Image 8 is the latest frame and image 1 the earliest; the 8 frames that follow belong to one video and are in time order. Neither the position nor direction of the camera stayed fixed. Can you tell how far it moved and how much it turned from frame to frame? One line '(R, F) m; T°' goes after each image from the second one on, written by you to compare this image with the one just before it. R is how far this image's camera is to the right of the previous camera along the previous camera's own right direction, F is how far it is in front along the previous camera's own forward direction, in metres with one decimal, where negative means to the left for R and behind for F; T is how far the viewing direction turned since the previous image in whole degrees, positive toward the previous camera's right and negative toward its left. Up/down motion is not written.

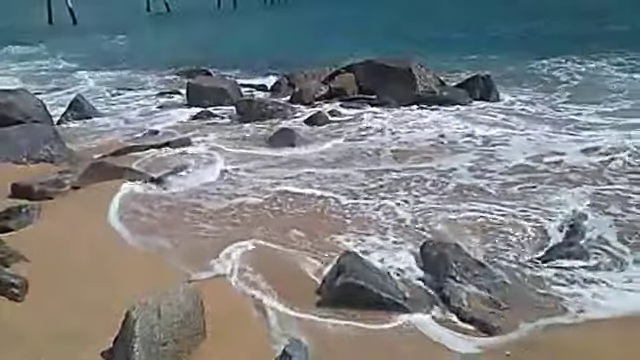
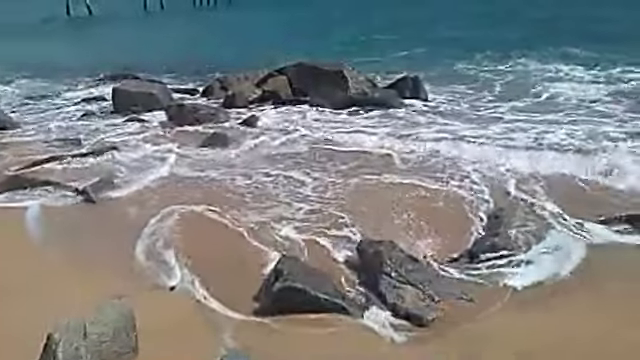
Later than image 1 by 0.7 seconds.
(+1.3, +0.3) m; 0°
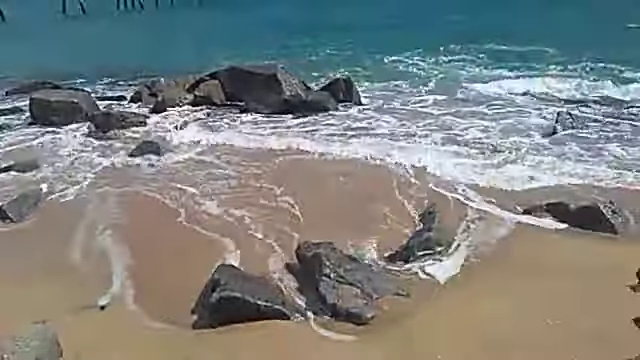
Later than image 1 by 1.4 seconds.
(+0.3, +0.1) m; +6°
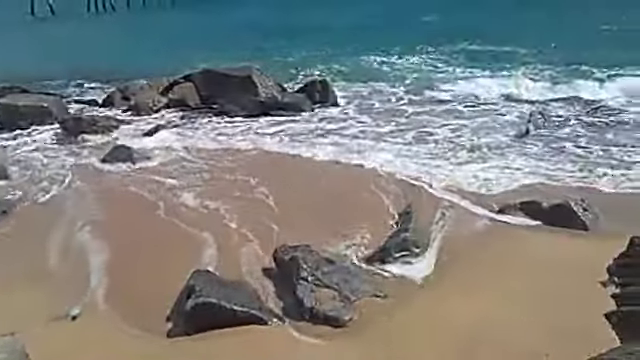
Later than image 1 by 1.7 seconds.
(-0.3, -1.3) m; -12°
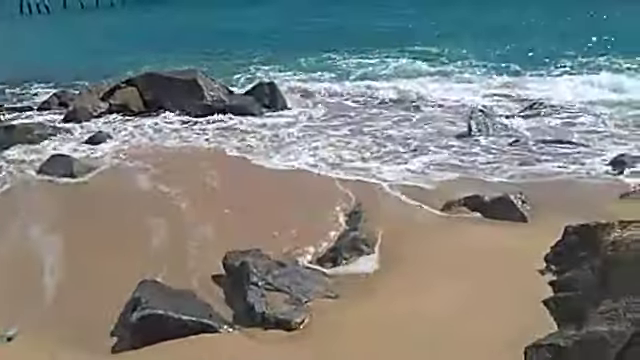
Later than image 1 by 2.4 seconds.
(+0.3, 0.0) m; +5°
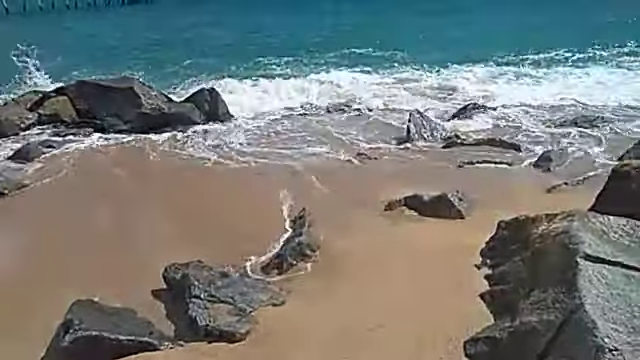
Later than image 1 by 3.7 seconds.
(+0.4, 0.0) m; +6°
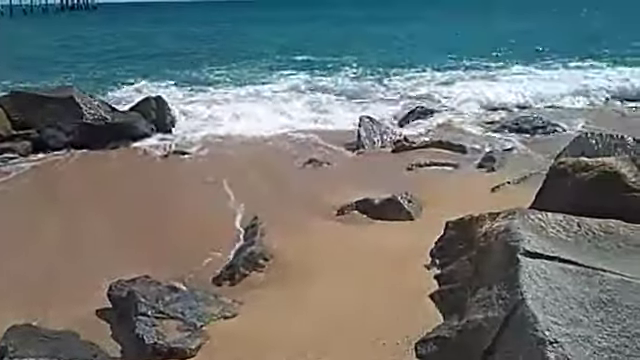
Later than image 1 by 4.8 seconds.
(+0.3, +0.1) m; +5°
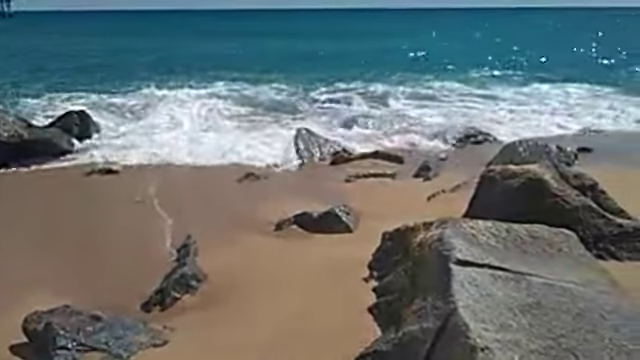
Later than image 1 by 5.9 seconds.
(+0.4, +0.2) m; +6°
